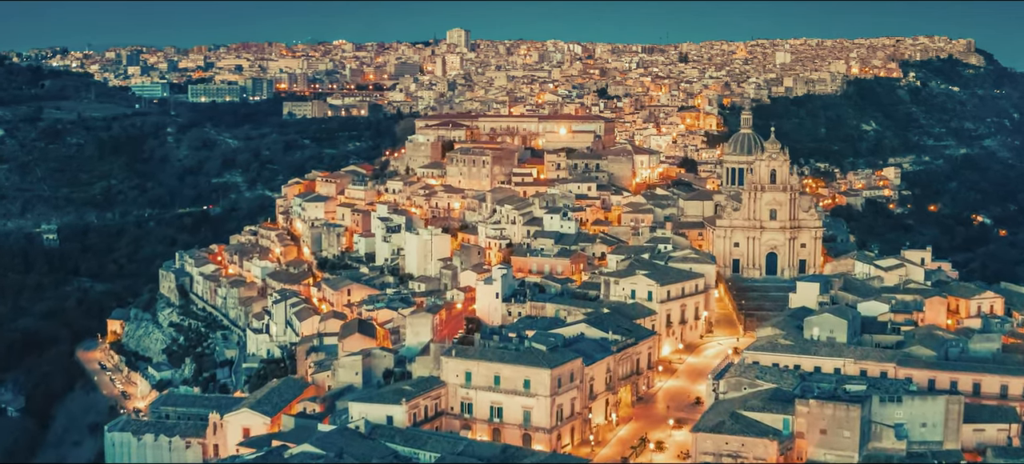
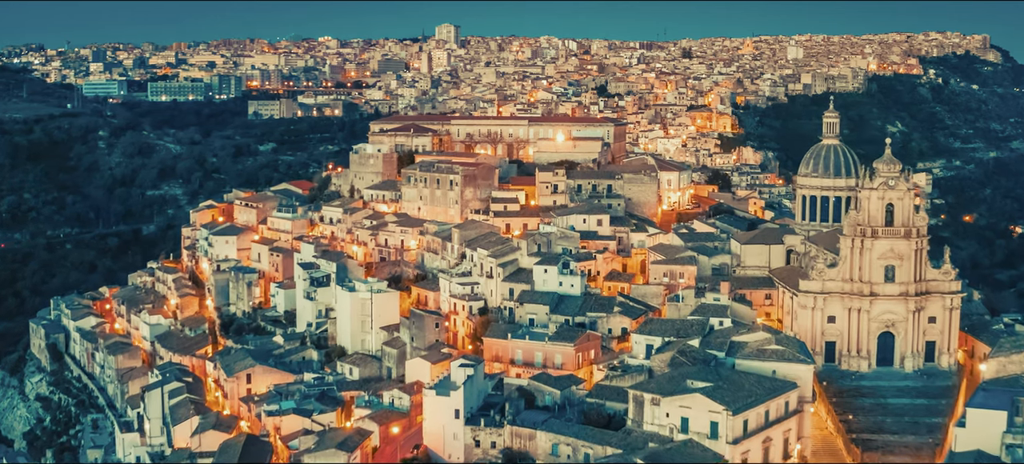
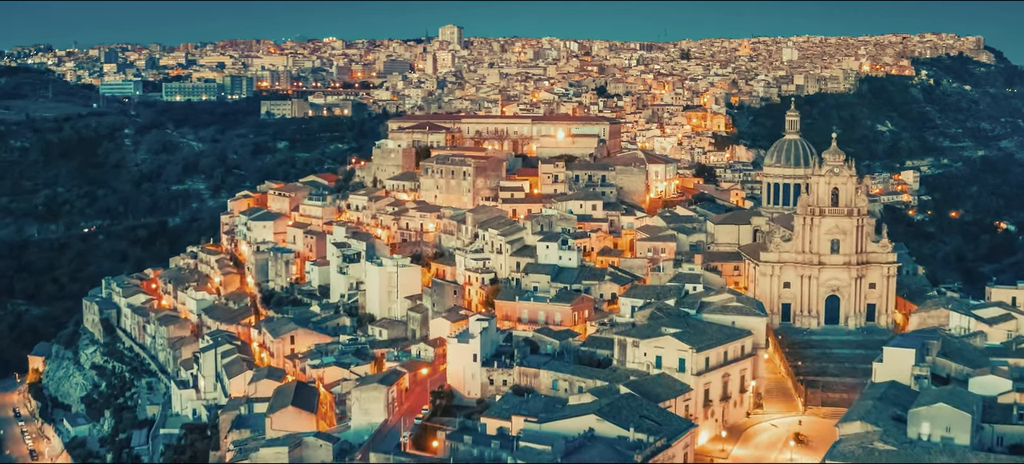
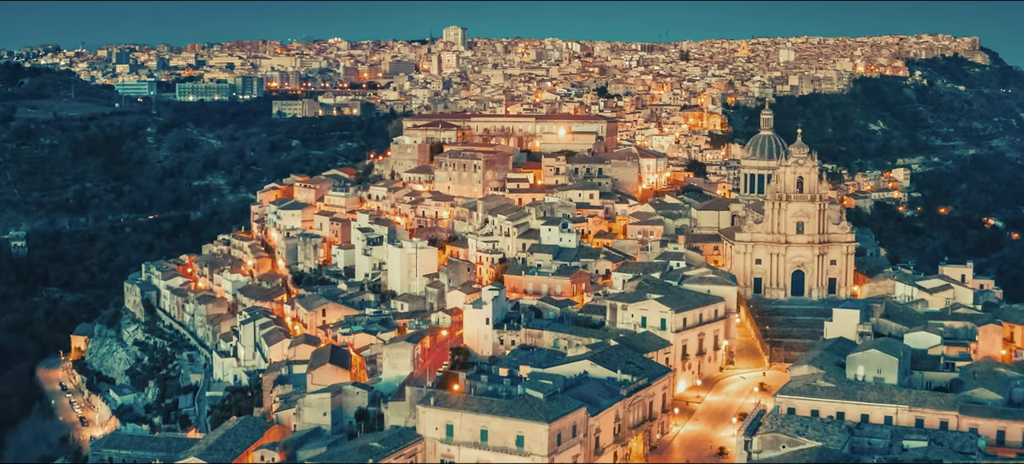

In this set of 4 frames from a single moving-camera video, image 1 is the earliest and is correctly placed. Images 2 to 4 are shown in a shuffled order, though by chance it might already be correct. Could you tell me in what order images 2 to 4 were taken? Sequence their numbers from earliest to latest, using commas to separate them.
4, 3, 2
